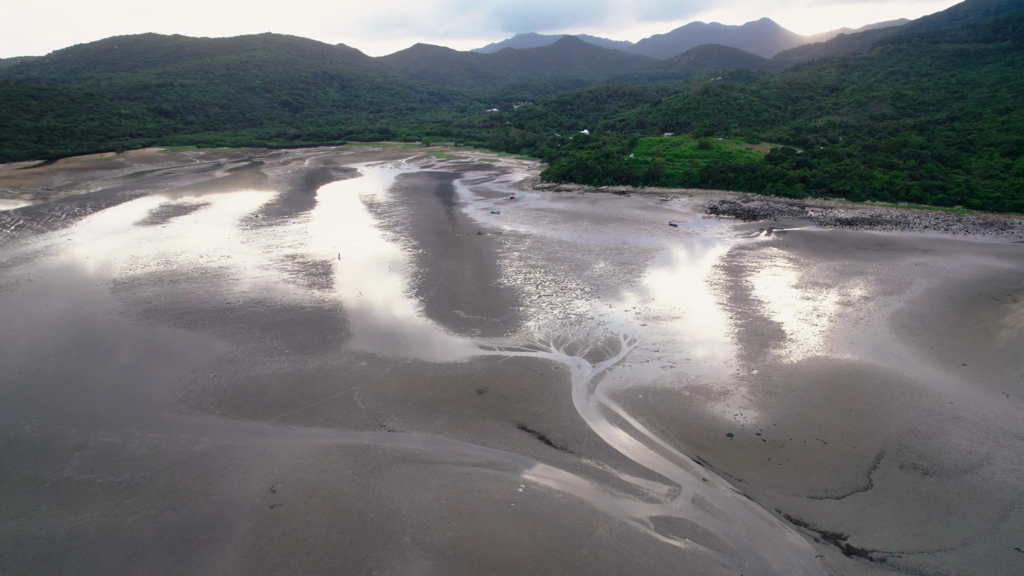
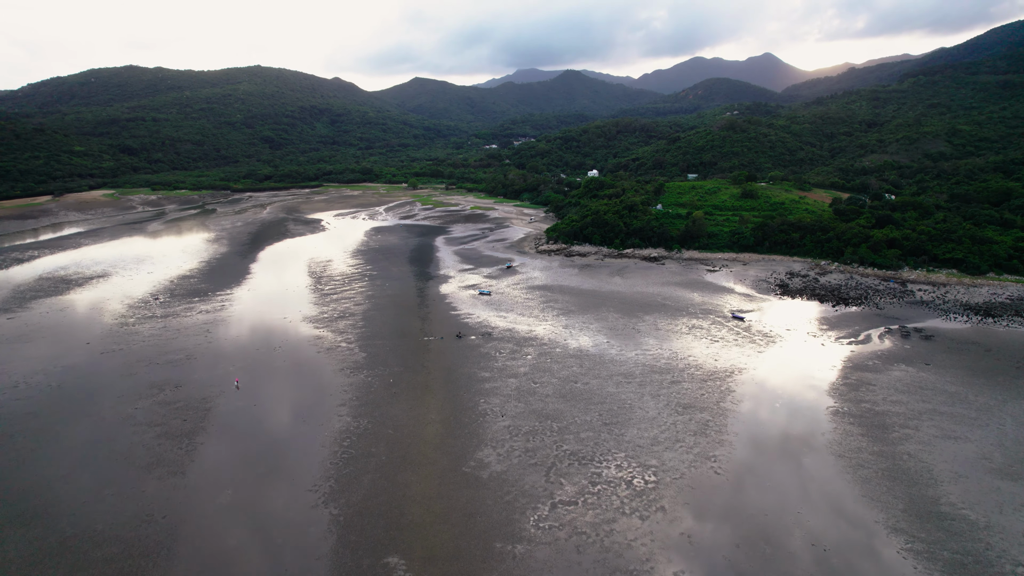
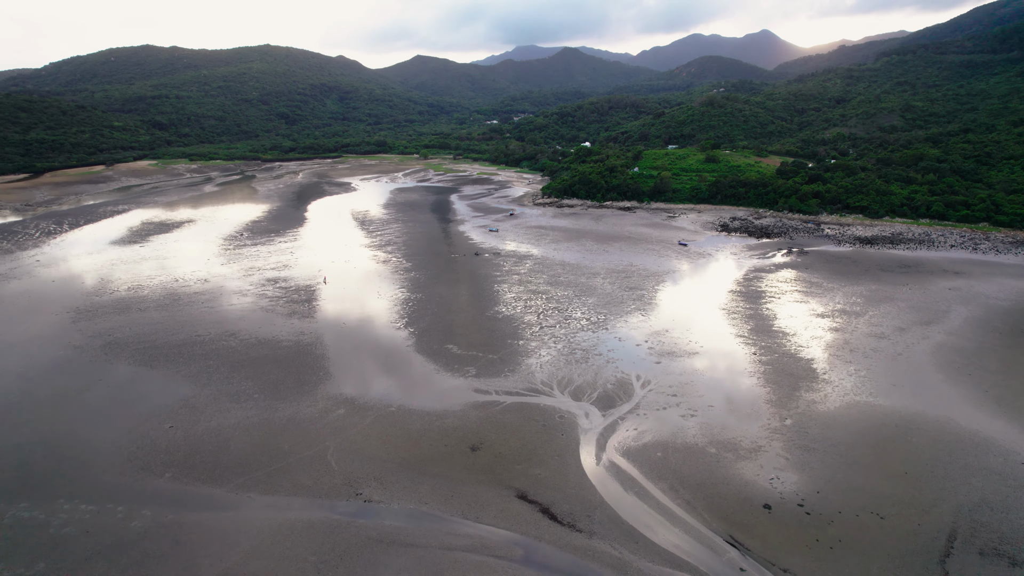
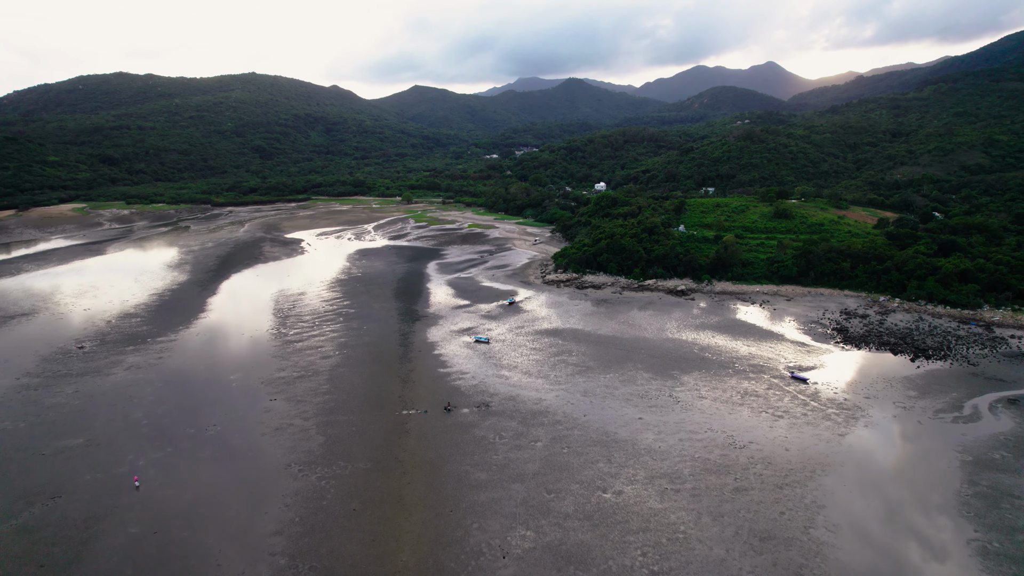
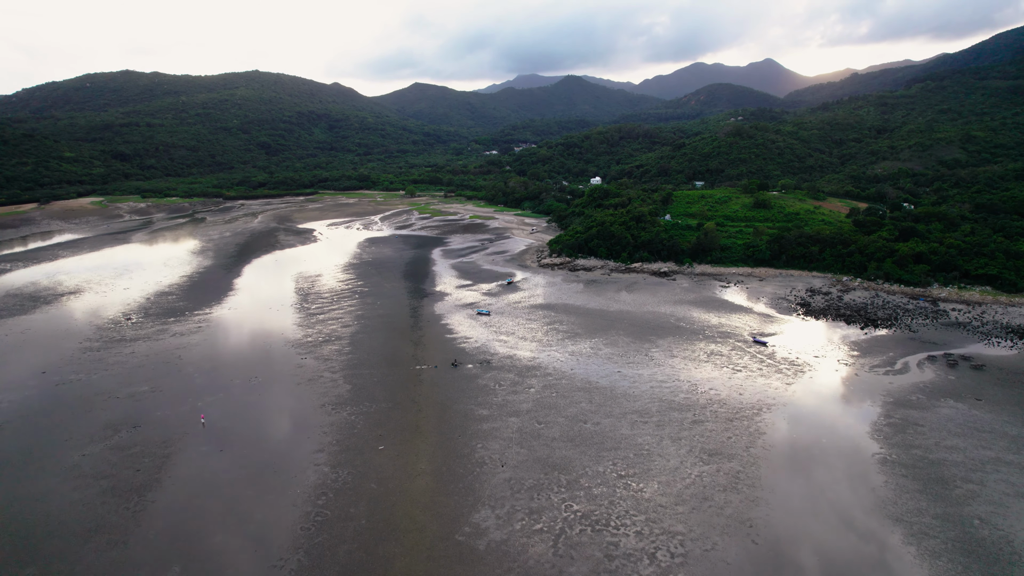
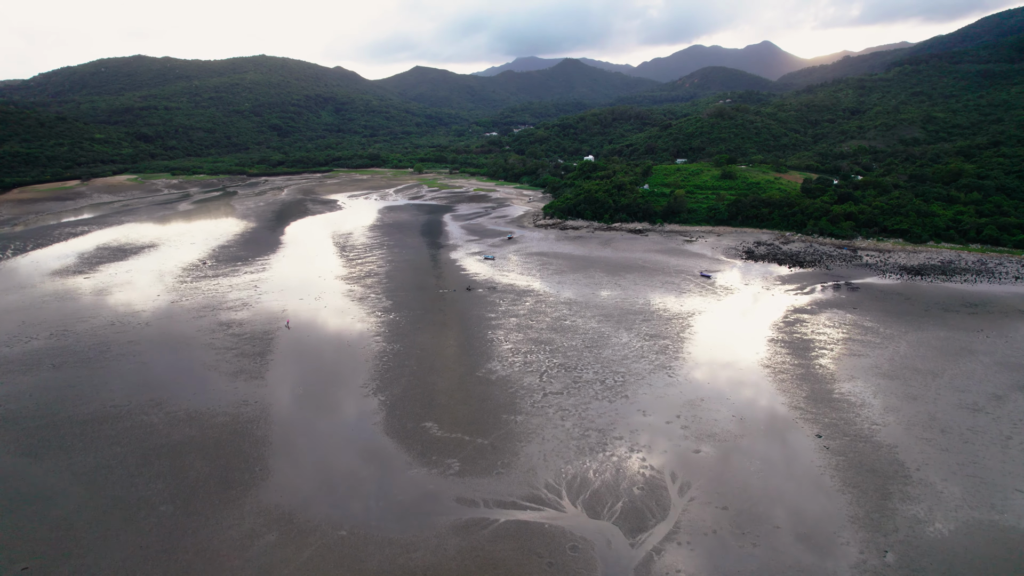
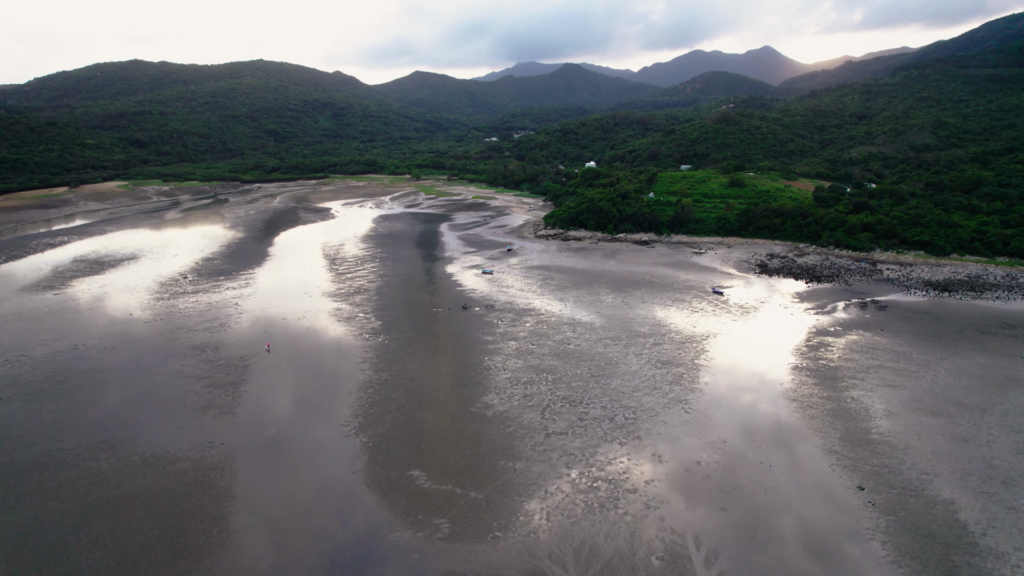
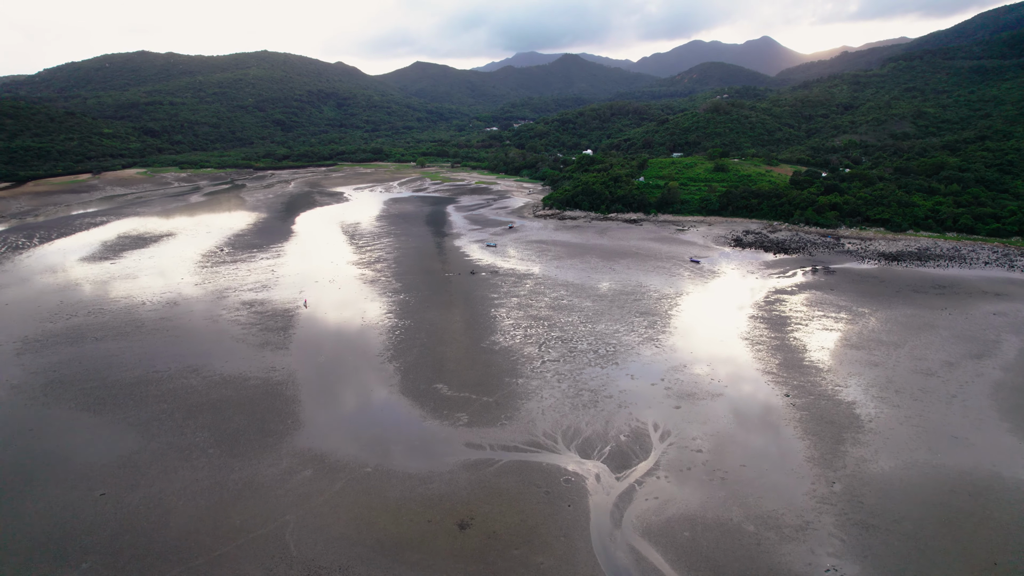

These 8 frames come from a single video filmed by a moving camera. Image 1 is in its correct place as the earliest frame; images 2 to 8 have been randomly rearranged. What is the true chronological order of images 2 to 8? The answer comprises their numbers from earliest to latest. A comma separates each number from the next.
3, 8, 6, 7, 2, 5, 4
